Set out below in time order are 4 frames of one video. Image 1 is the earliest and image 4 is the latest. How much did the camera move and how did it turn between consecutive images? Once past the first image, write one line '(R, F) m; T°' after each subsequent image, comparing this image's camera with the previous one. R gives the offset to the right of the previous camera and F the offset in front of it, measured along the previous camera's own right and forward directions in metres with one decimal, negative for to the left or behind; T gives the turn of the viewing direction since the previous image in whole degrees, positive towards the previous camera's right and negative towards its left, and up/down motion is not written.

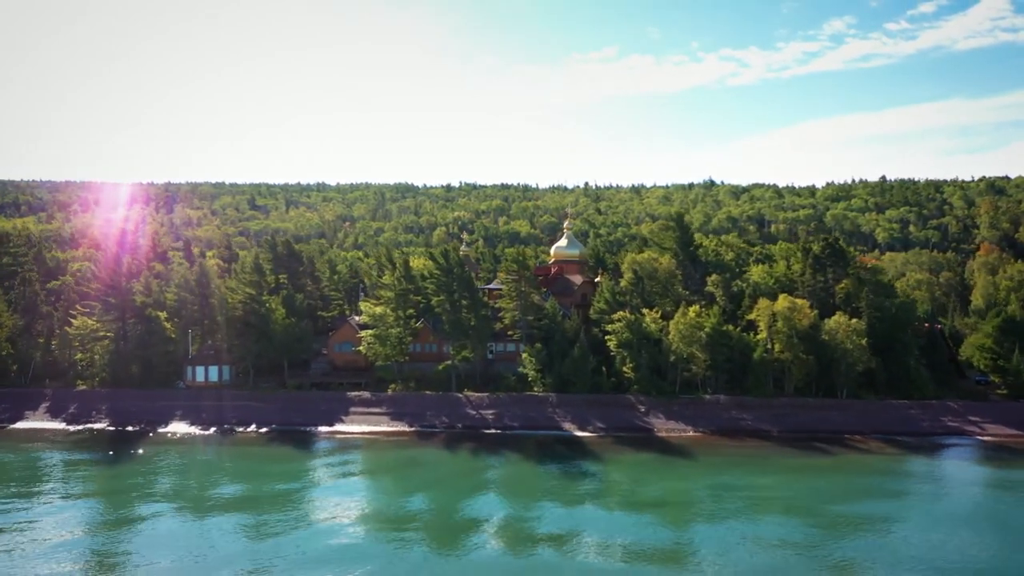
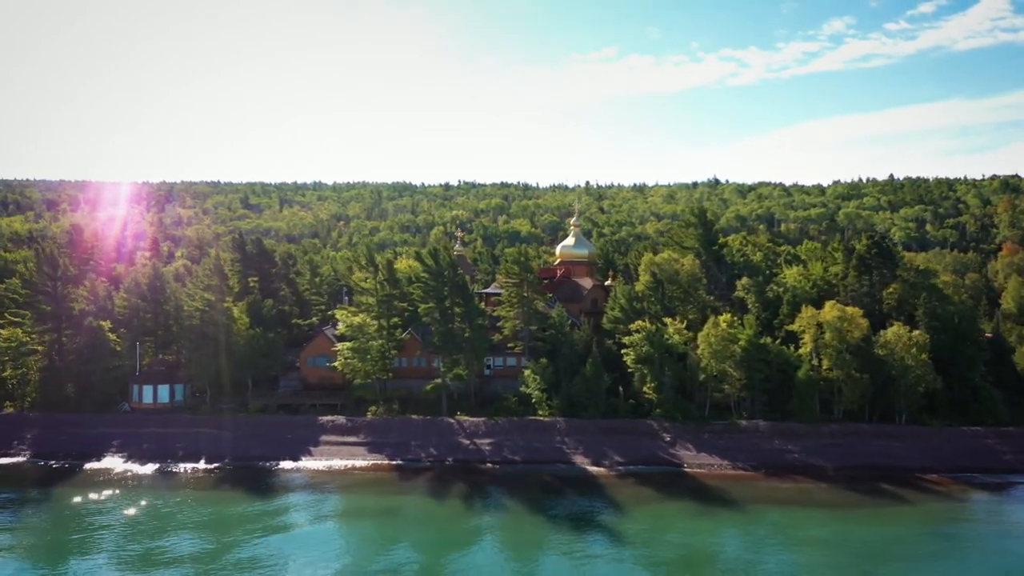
(0.0, +7.8) m; 0°
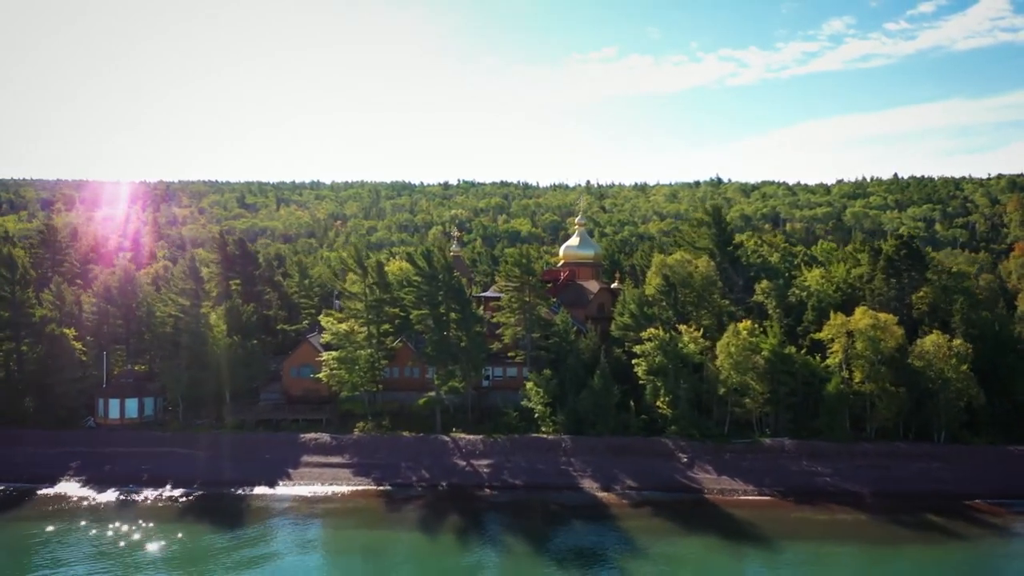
(0.0, +3.9) m; 0°
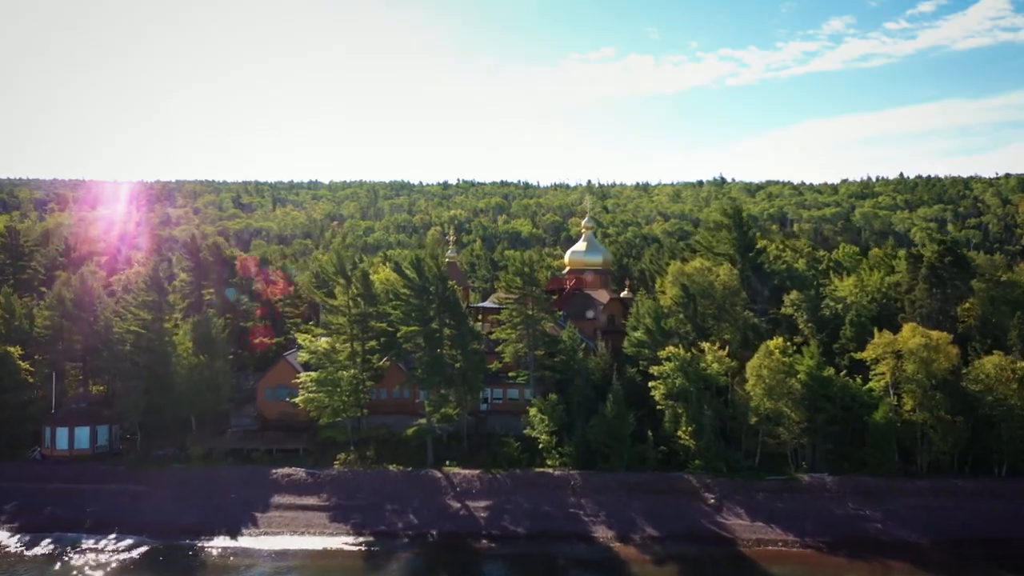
(0.0, +4.9) m; 0°
